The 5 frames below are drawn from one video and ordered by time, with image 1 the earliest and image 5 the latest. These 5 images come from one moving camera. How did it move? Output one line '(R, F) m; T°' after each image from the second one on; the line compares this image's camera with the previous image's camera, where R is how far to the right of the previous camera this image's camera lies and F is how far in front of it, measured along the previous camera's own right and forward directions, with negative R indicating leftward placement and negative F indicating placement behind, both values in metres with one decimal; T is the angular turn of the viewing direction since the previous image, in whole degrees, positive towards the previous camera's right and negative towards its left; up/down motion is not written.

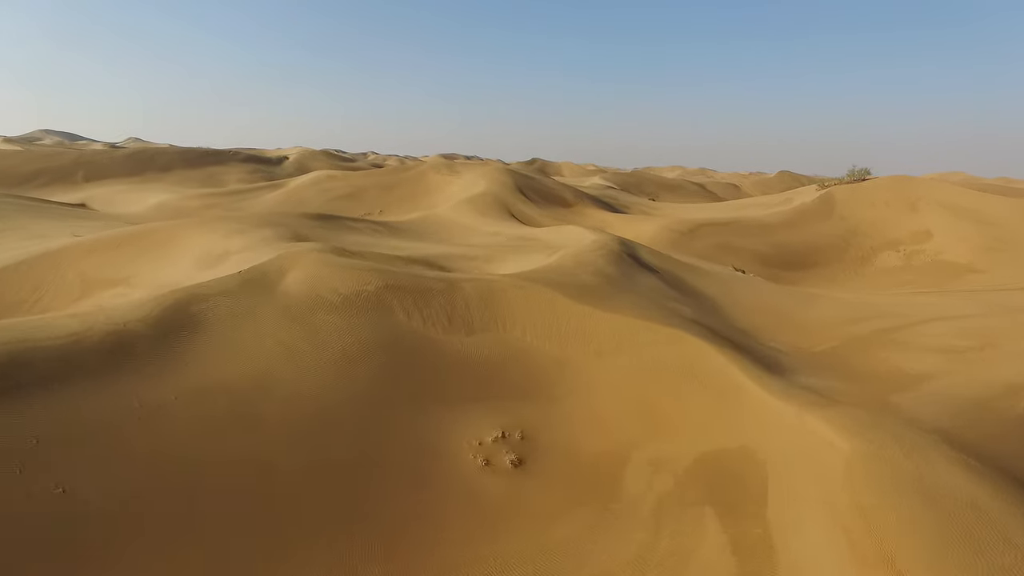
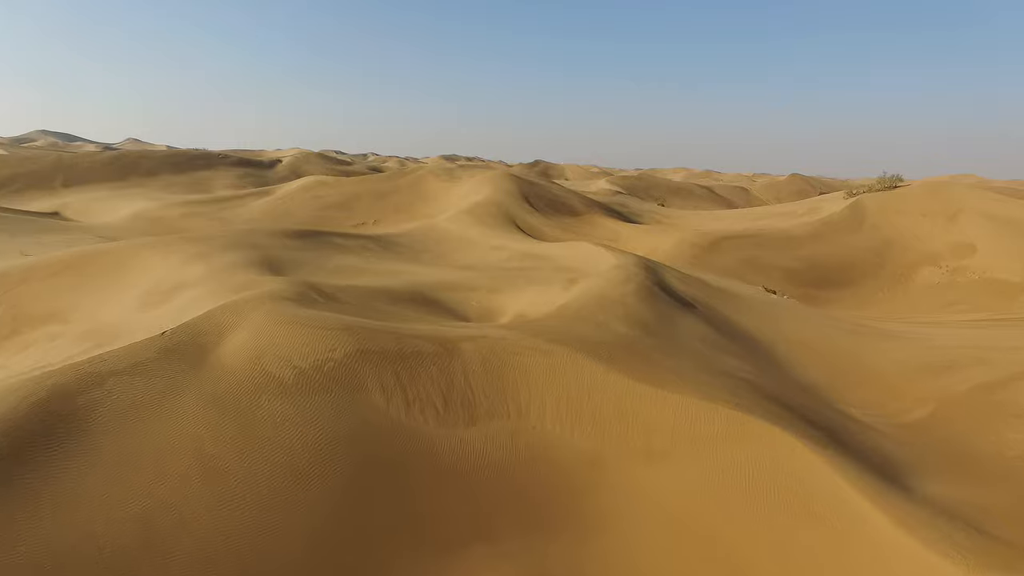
(-0.1, +1.0) m; 0°
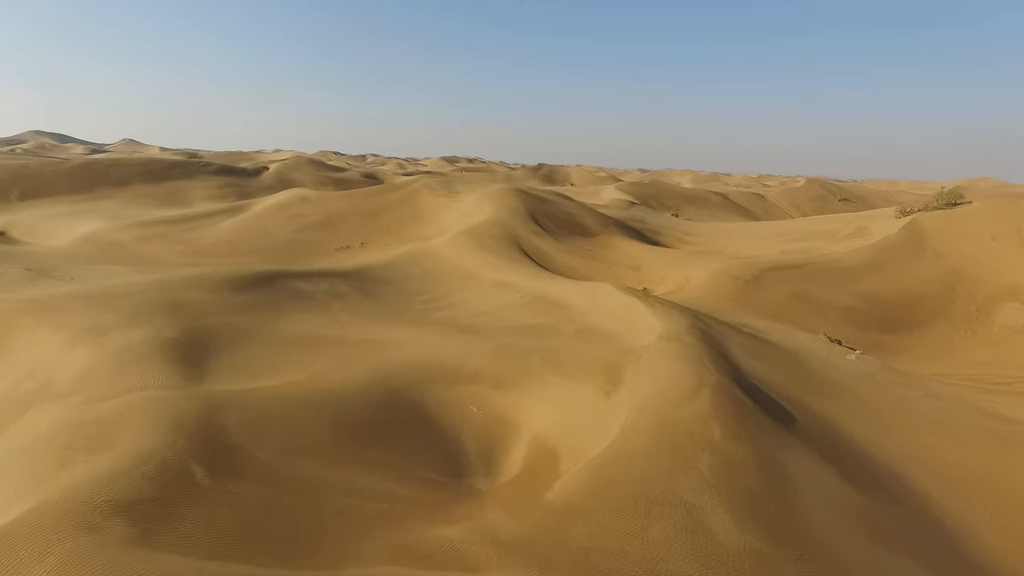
(-0.1, +1.6) m; 0°
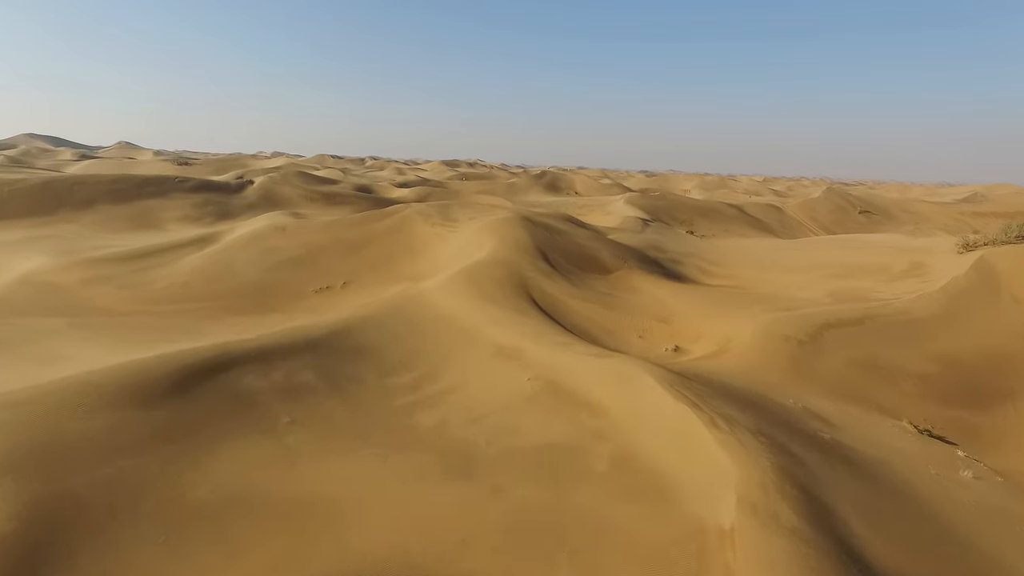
(-0.1, +1.5) m; 0°
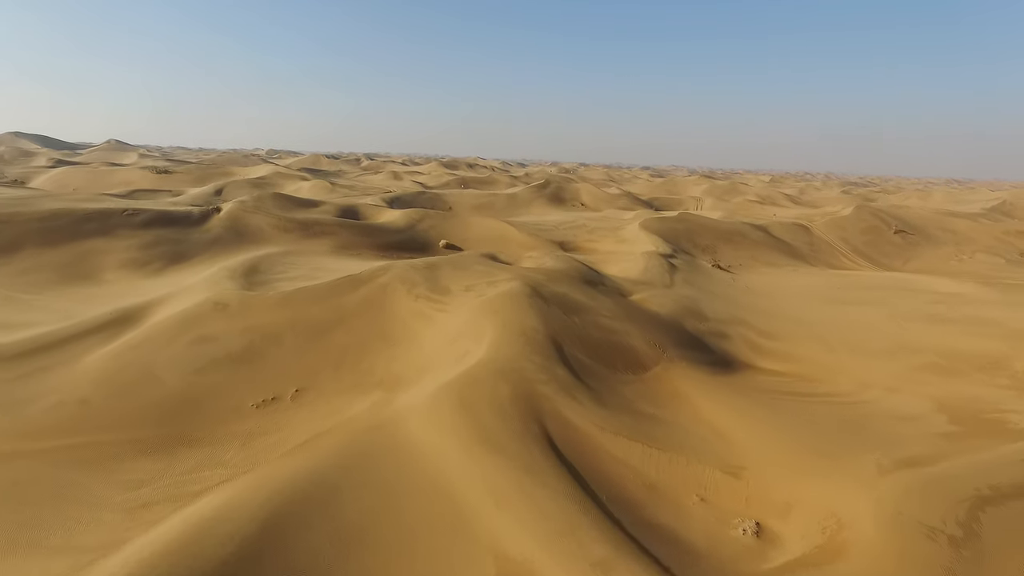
(-0.1, +2.5) m; 0°
